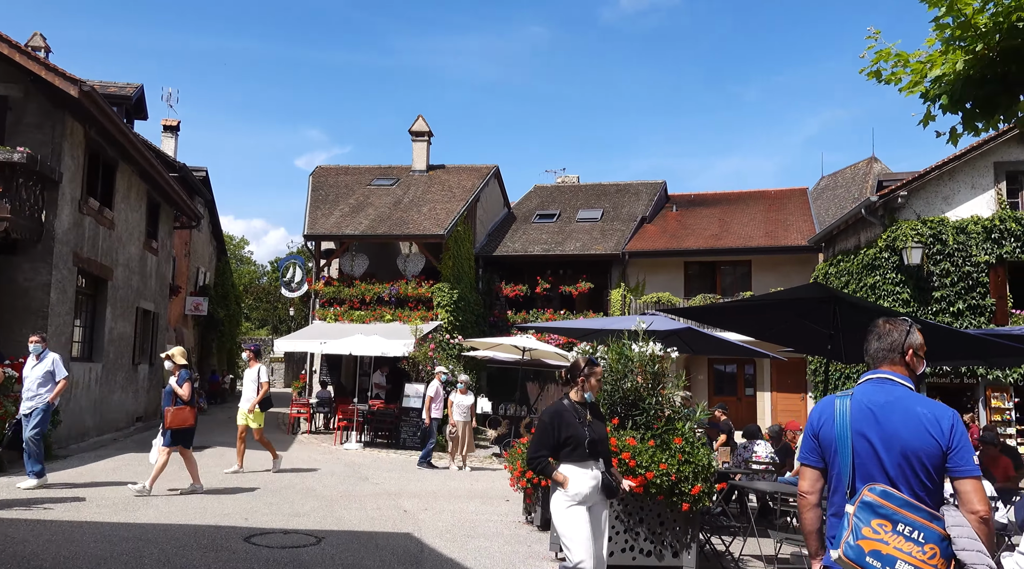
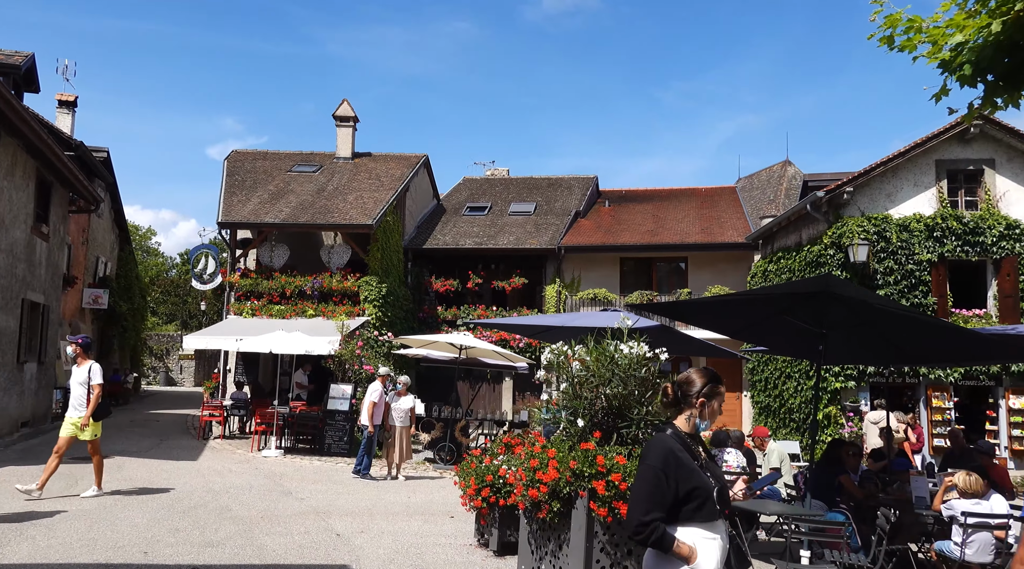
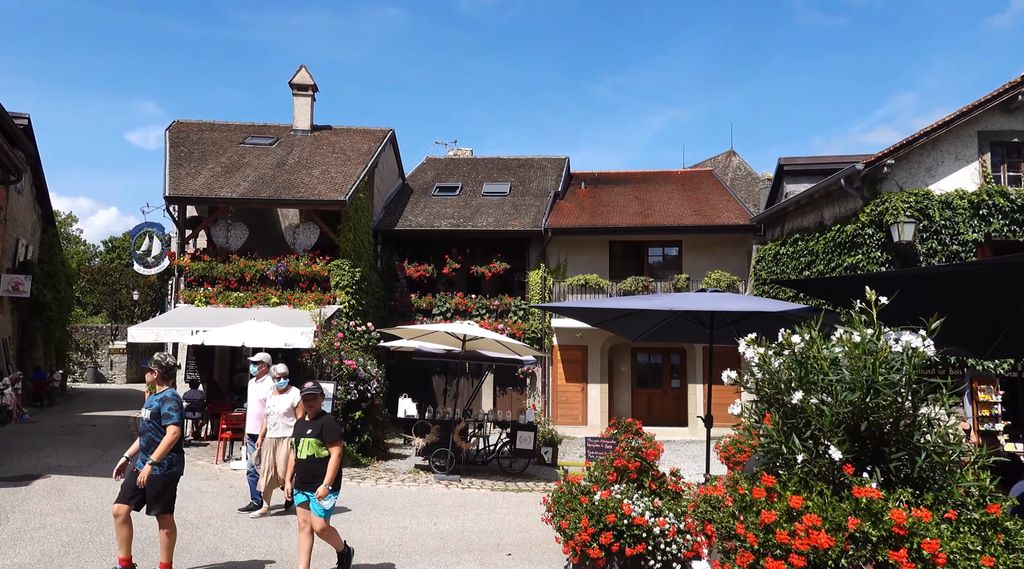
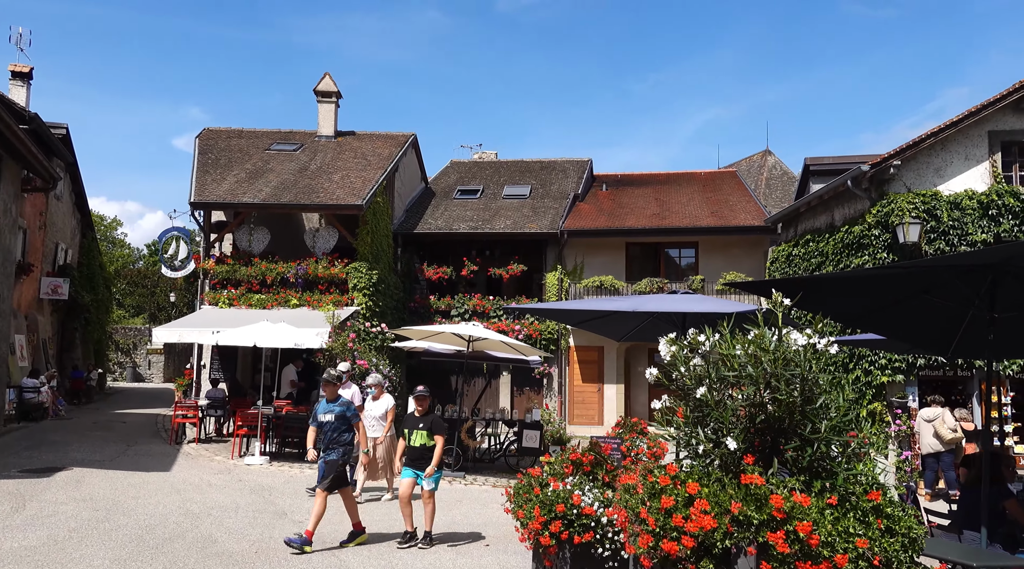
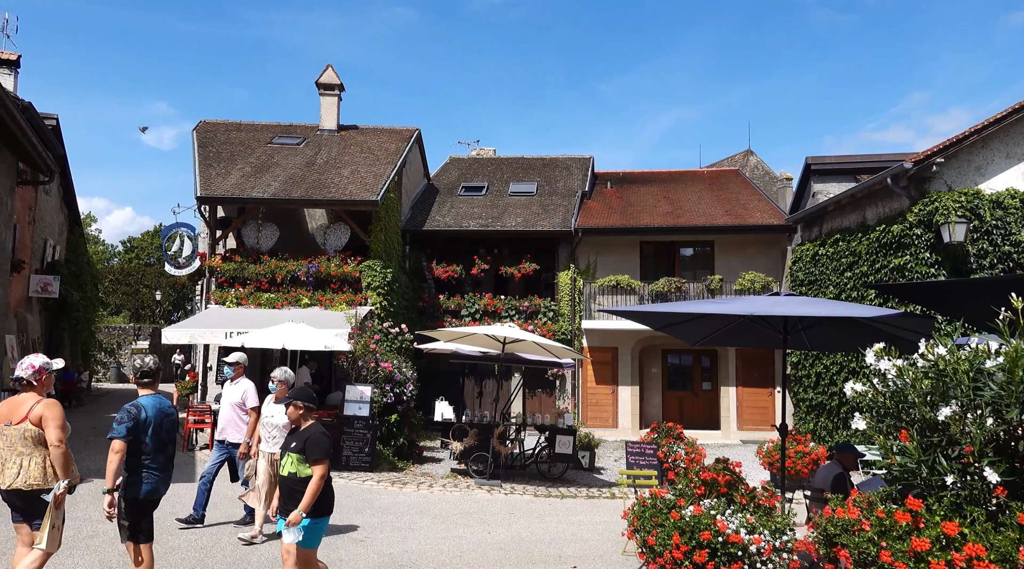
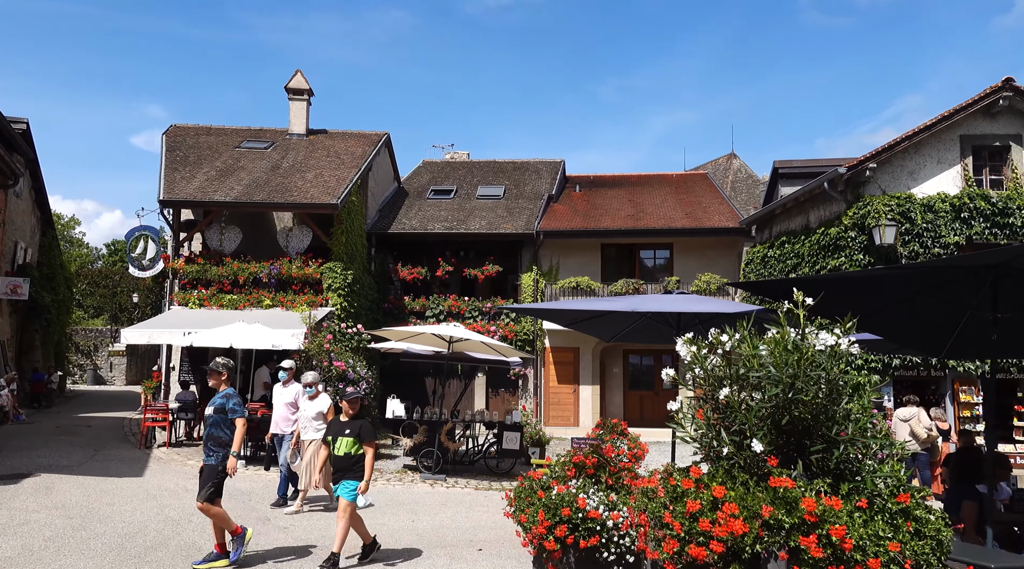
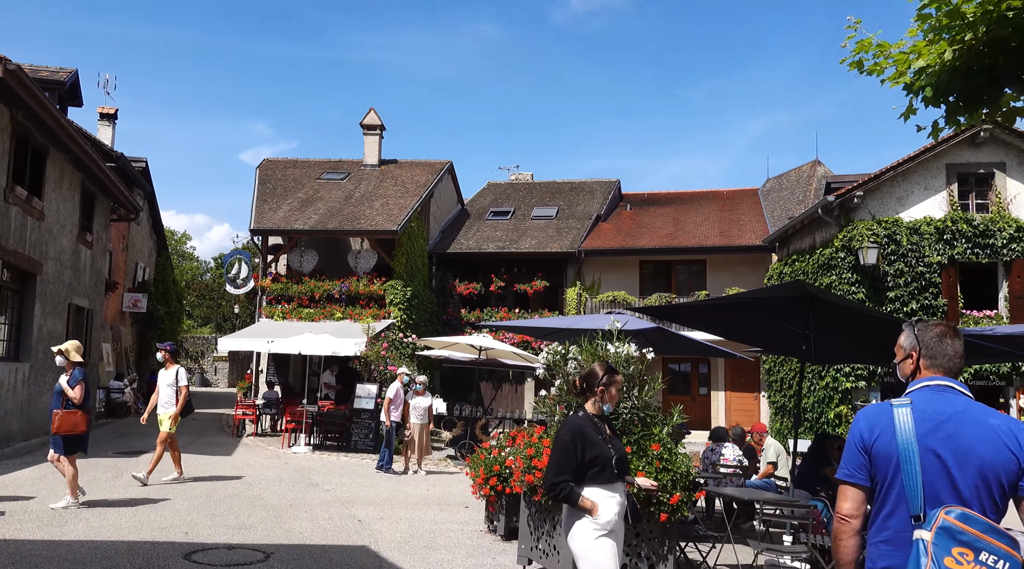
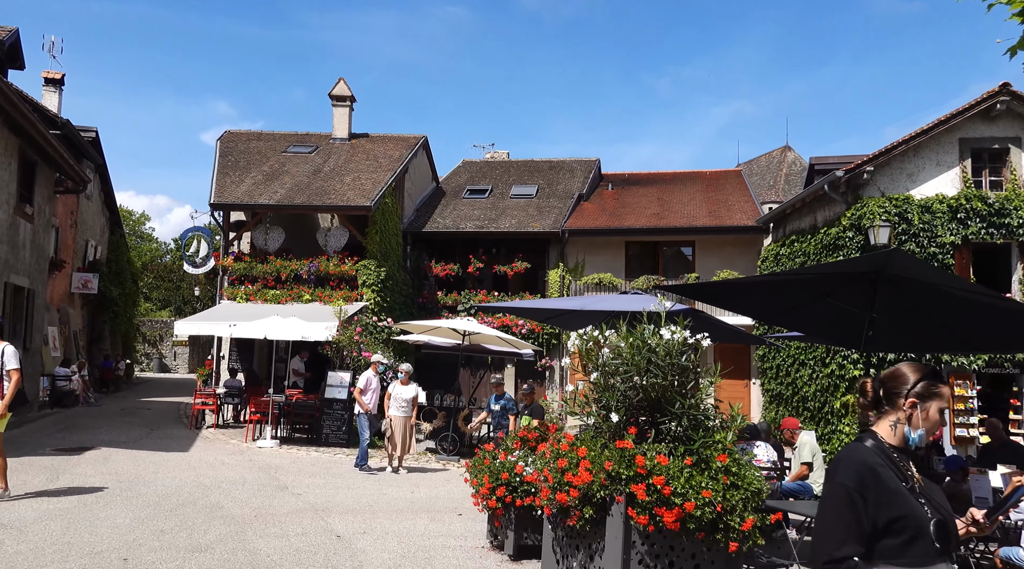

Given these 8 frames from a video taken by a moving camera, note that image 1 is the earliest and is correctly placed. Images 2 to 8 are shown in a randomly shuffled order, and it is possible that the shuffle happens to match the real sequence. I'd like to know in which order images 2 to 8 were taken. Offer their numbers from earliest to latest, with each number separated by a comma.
7, 2, 8, 4, 6, 3, 5
